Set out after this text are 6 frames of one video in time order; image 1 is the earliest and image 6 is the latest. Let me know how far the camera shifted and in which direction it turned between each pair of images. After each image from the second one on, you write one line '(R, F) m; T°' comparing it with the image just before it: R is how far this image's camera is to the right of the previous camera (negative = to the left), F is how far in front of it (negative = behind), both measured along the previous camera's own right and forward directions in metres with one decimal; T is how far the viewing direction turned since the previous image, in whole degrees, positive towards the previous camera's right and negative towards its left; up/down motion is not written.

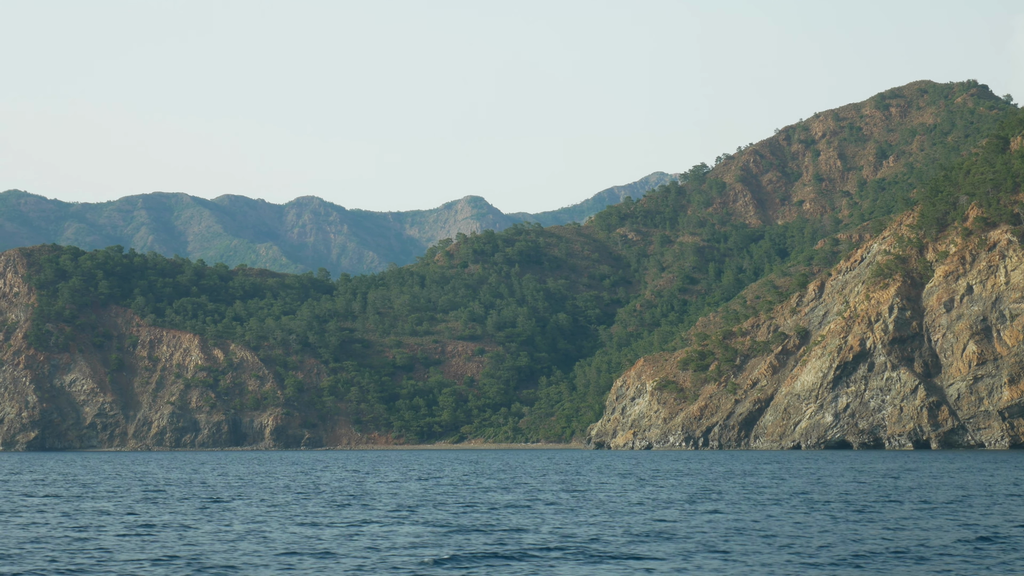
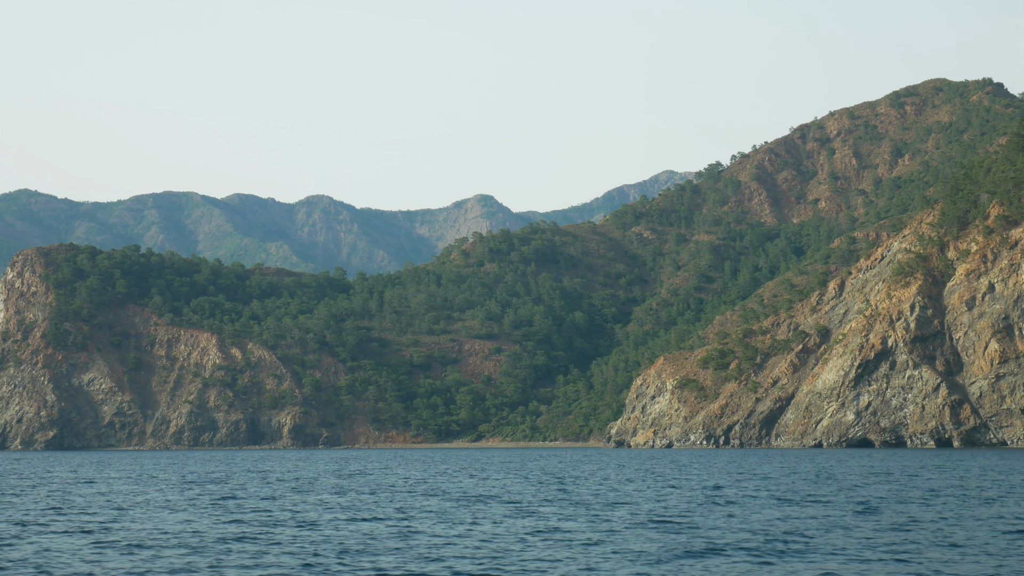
(-2.8, -0.1) m; 0°
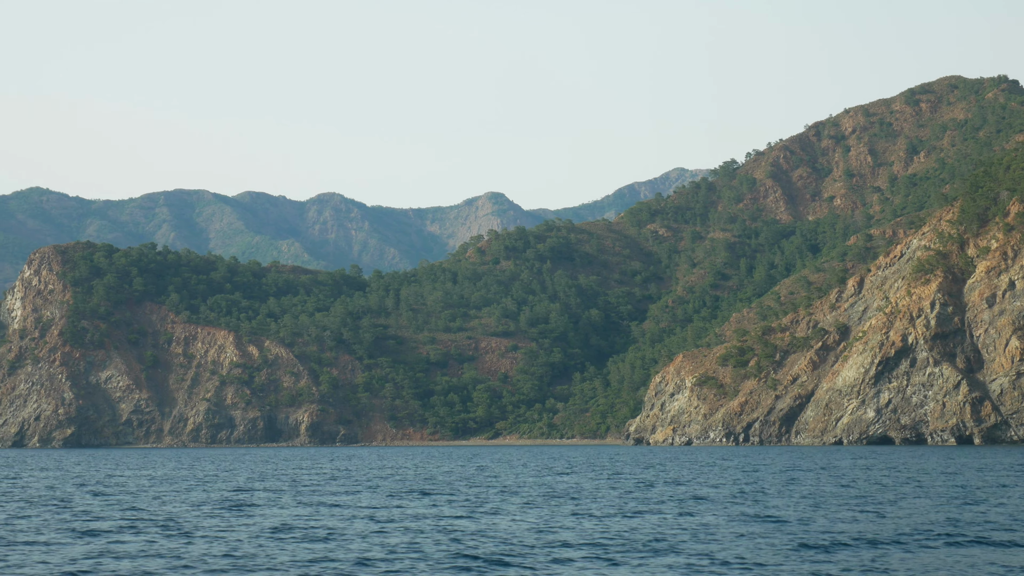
(-2.4, -0.1) m; 0°
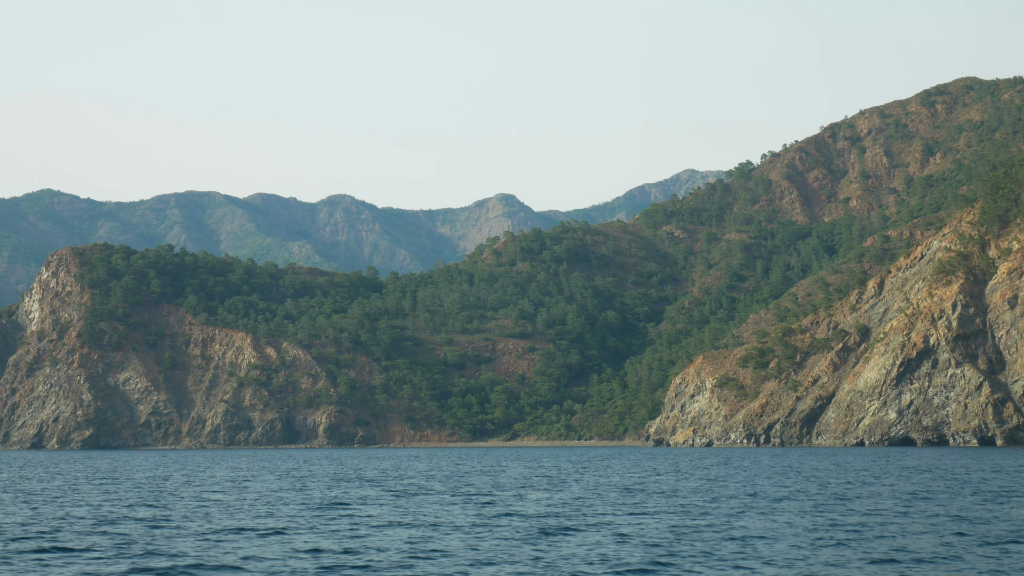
(-2.7, -0.1) m; 0°
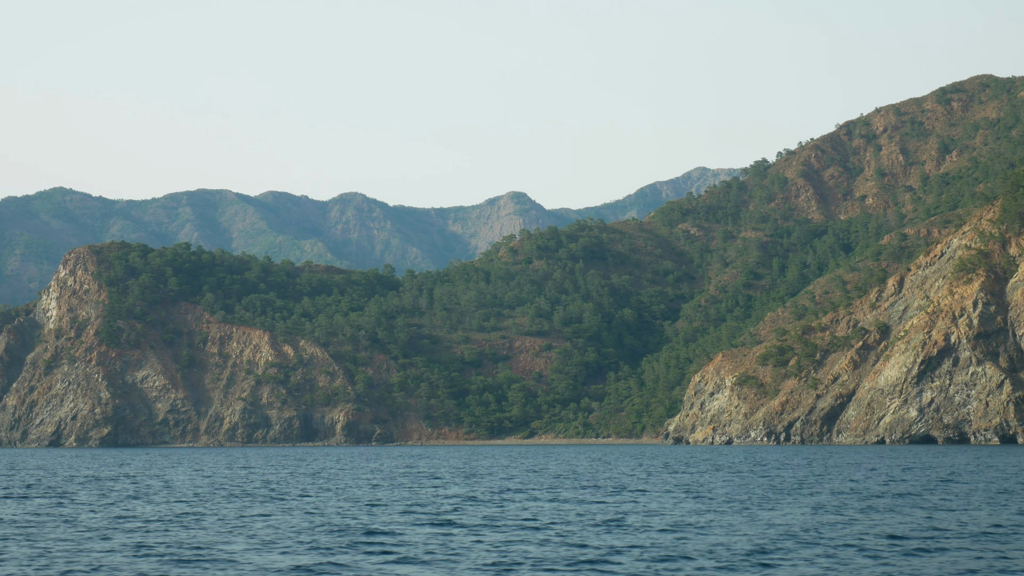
(-2.3, -0.1) m; 0°
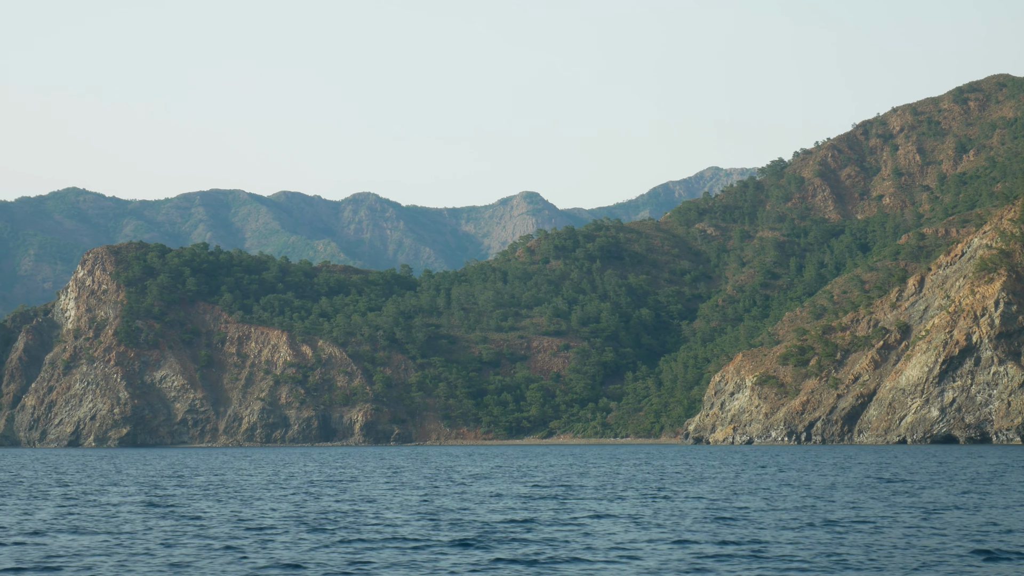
(-2.2, -0.1) m; 0°
